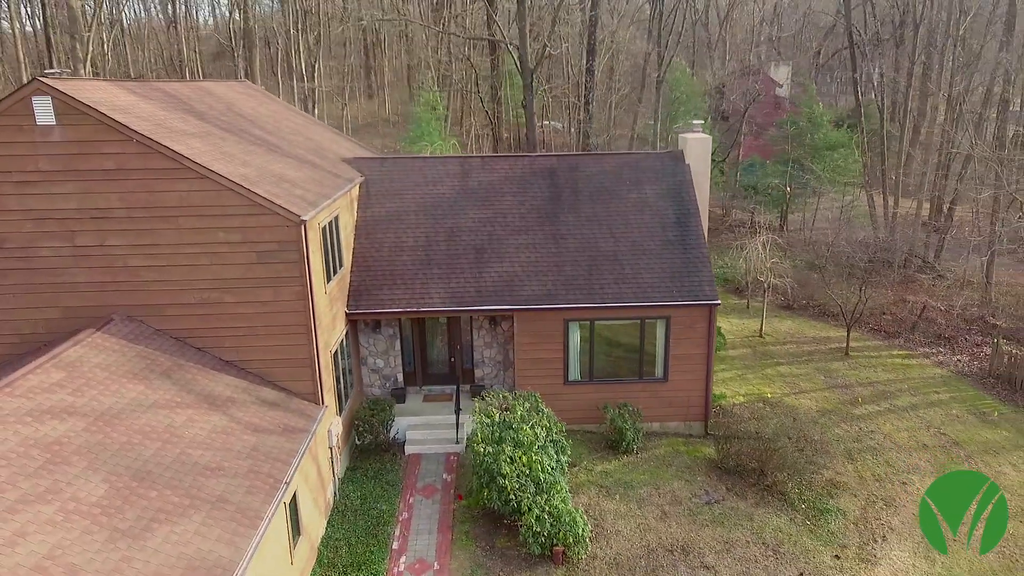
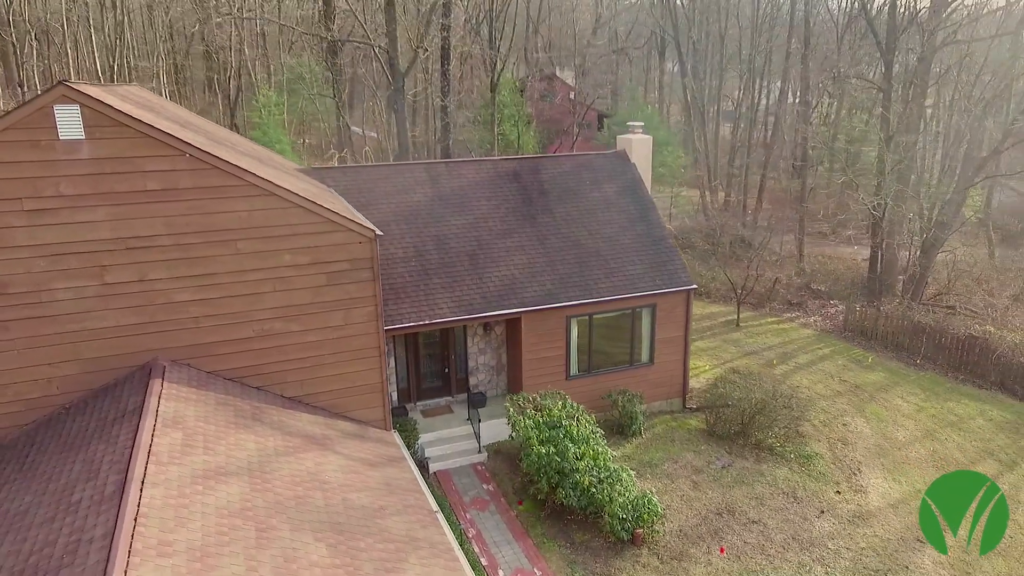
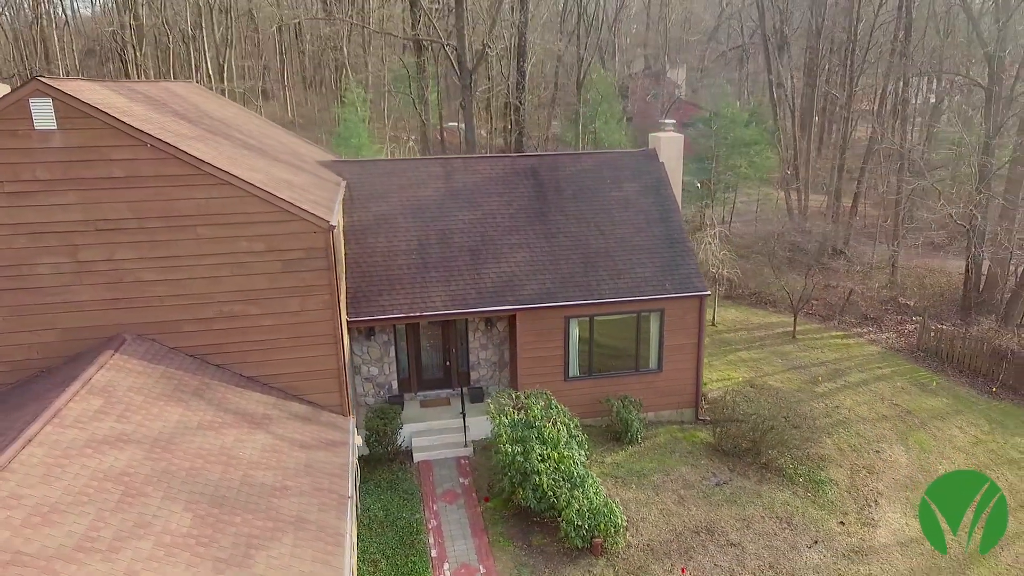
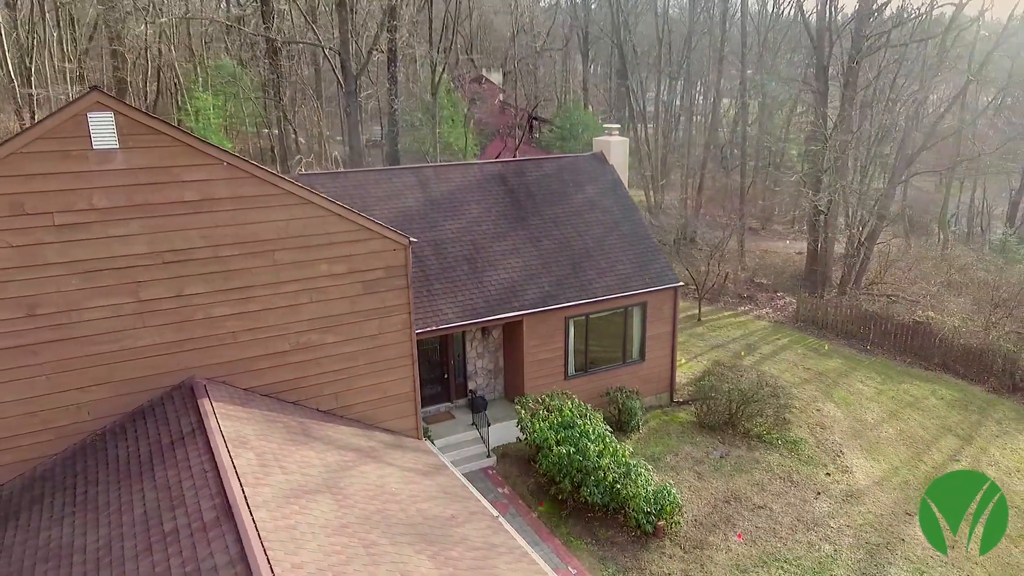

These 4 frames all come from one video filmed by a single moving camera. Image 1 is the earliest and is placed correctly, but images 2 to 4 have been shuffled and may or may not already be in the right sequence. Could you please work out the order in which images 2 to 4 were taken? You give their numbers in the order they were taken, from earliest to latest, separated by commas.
3, 2, 4
